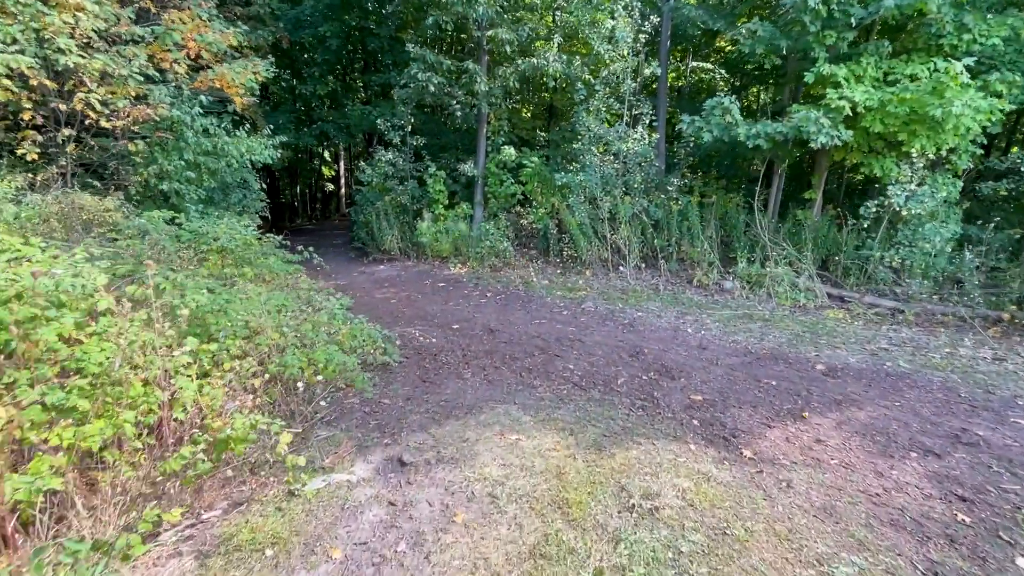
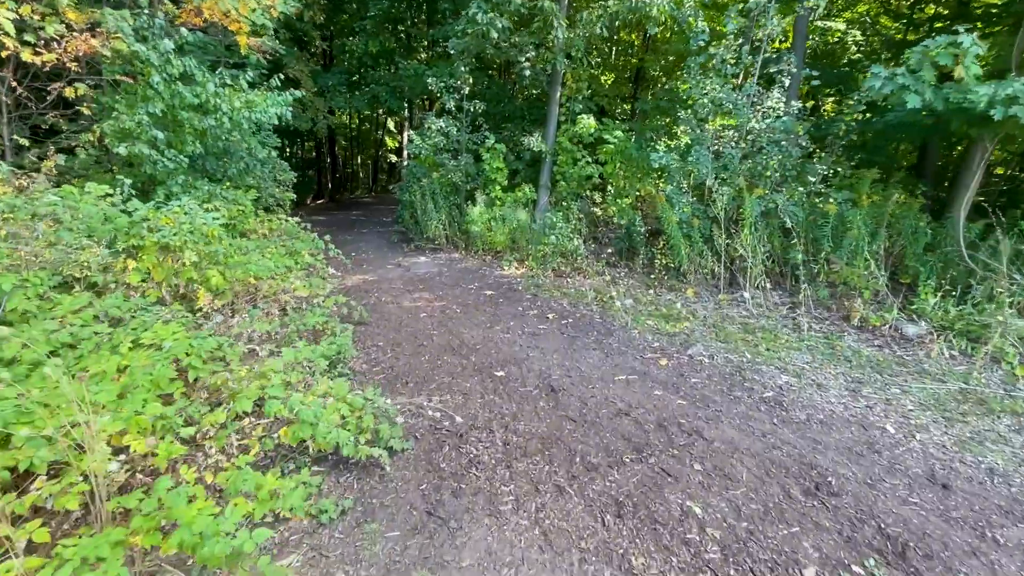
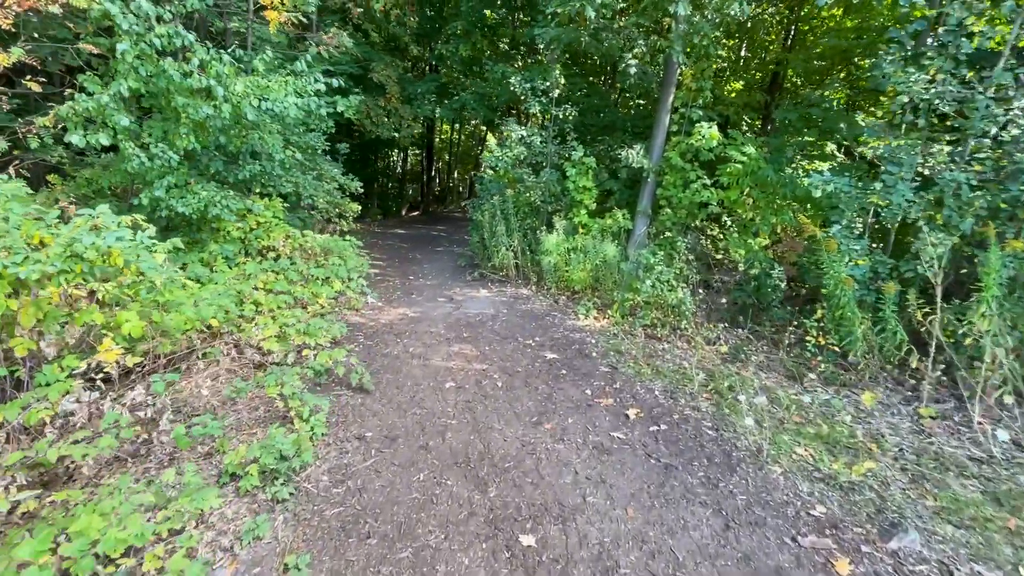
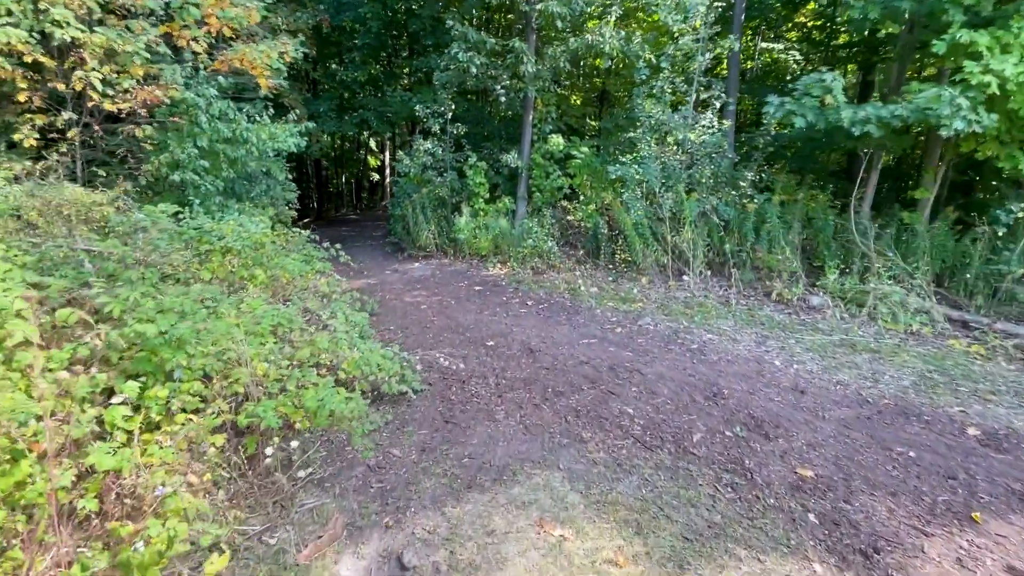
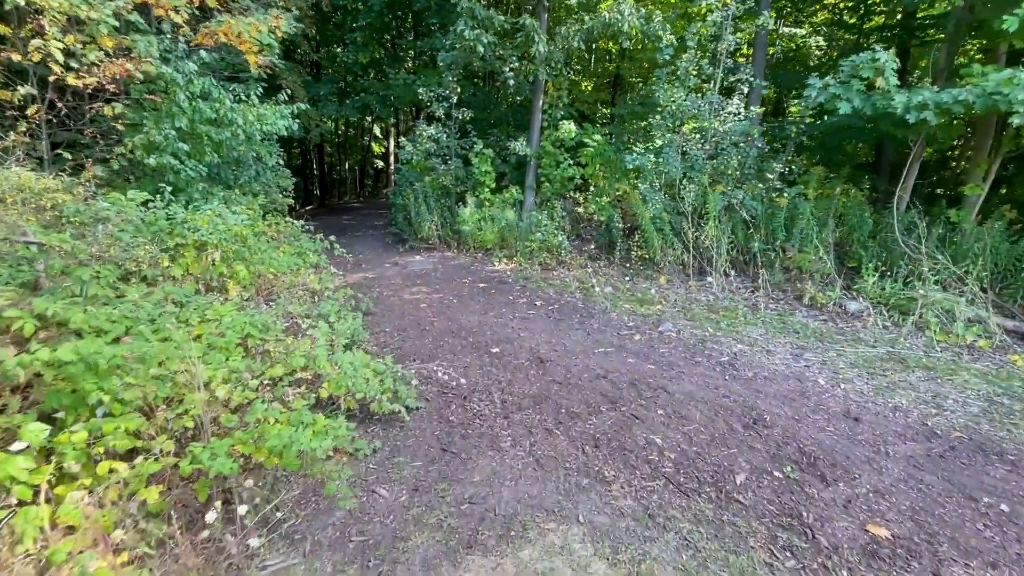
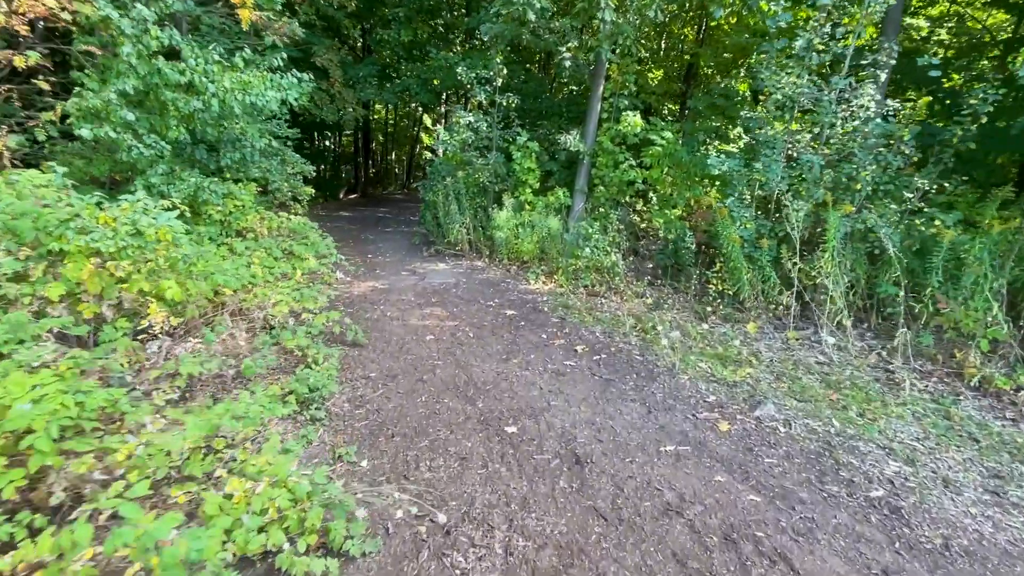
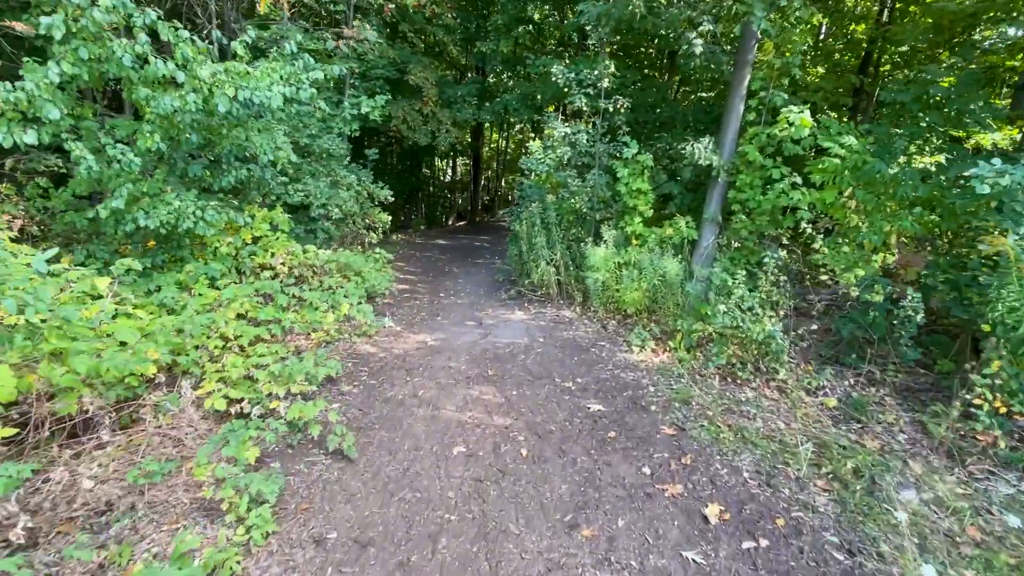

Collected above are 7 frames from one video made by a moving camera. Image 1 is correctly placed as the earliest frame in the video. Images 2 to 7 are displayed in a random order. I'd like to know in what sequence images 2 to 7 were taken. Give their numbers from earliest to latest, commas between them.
4, 5, 2, 6, 3, 7
